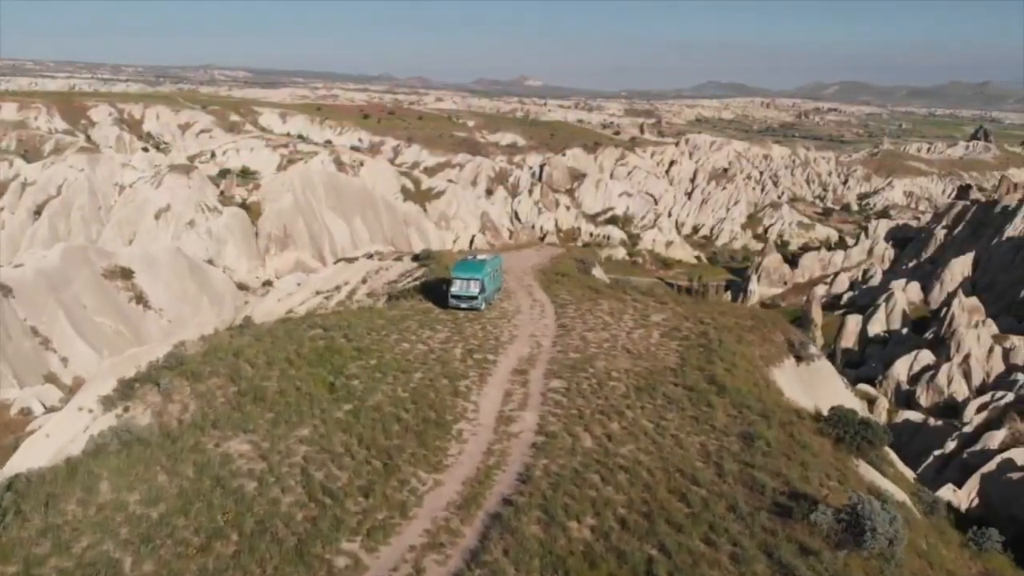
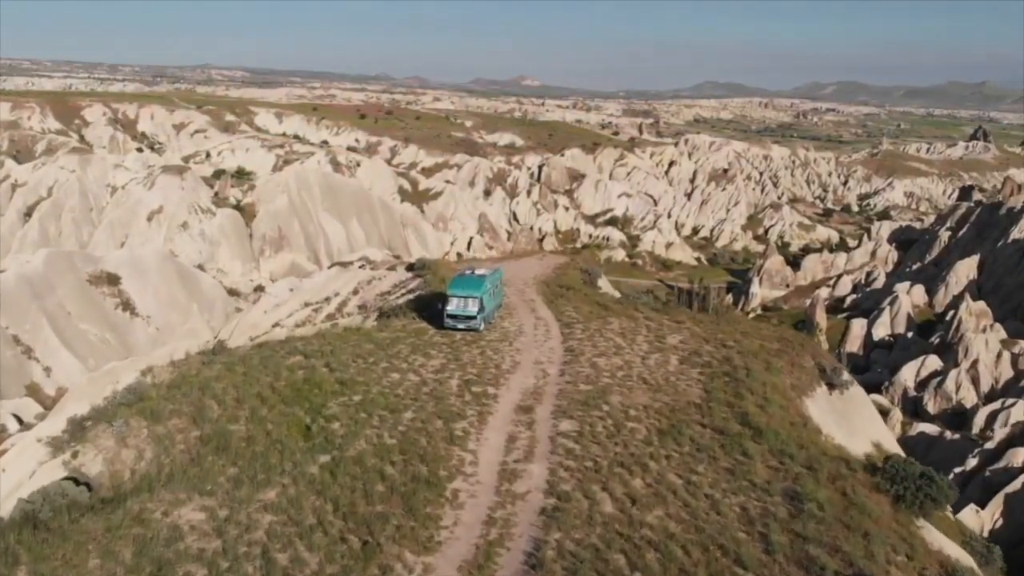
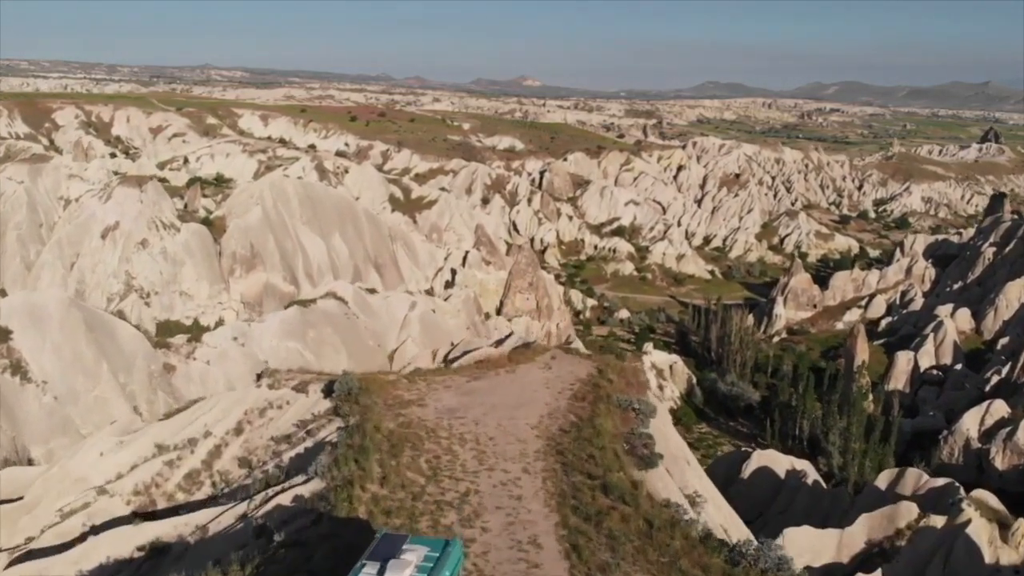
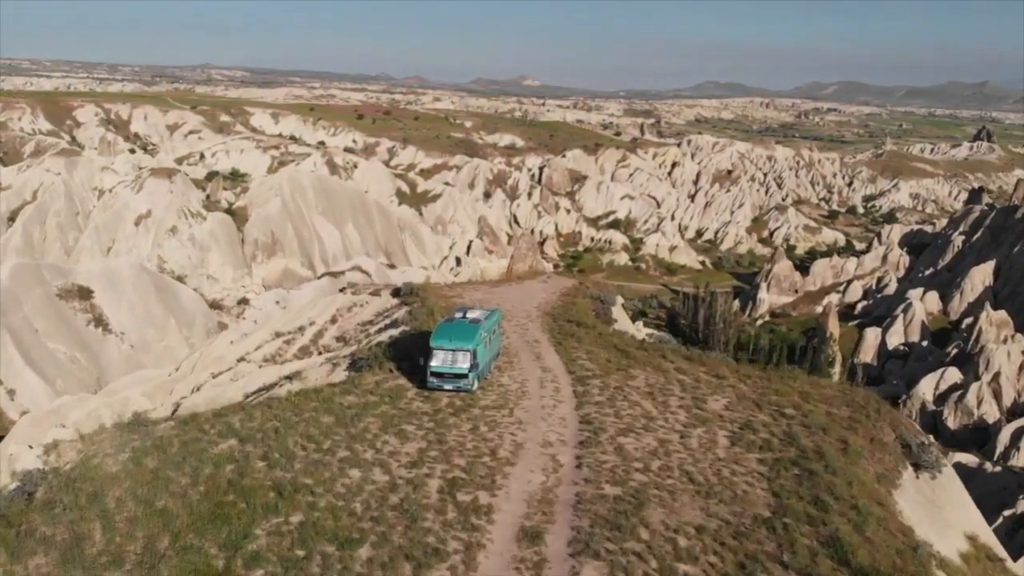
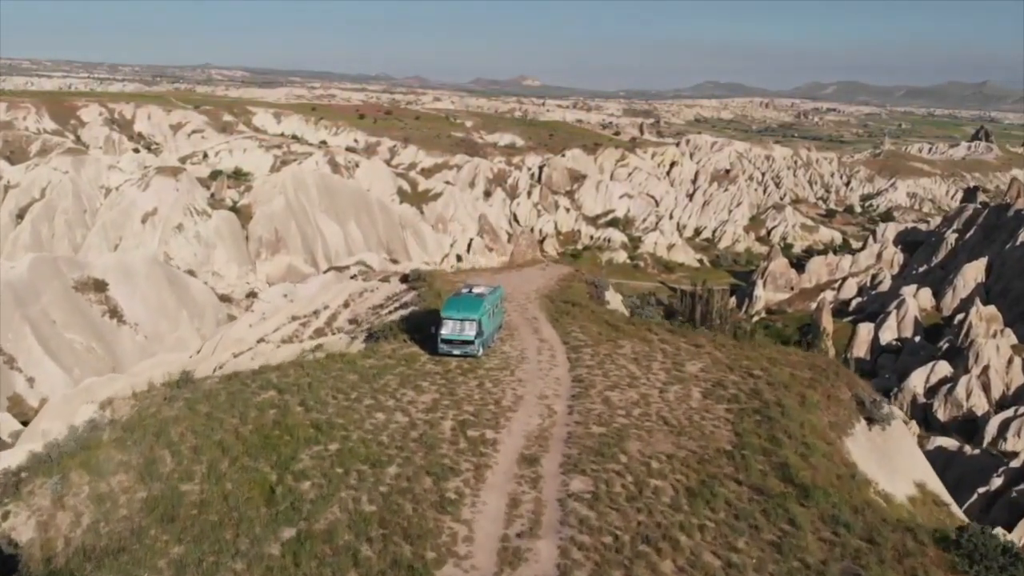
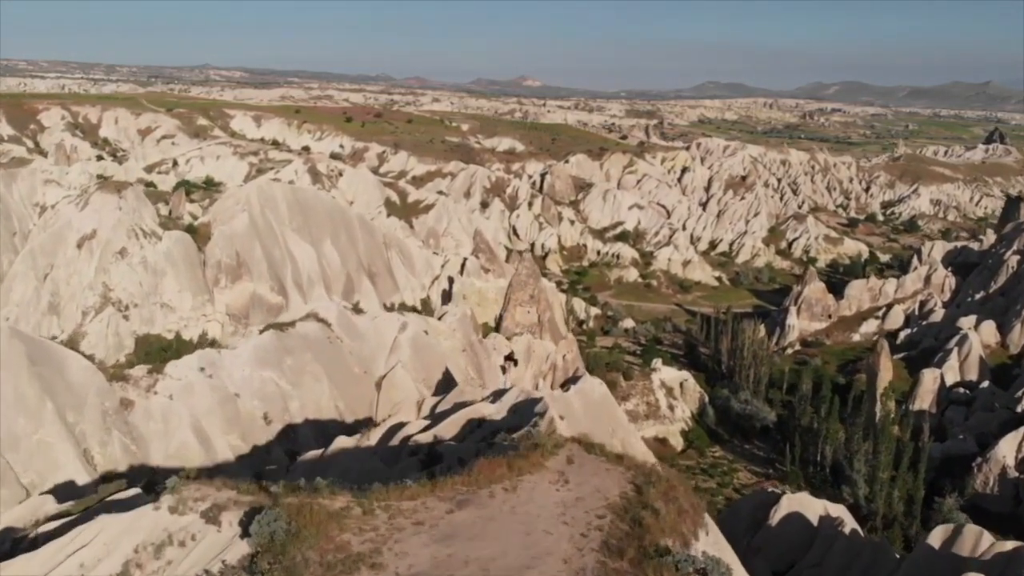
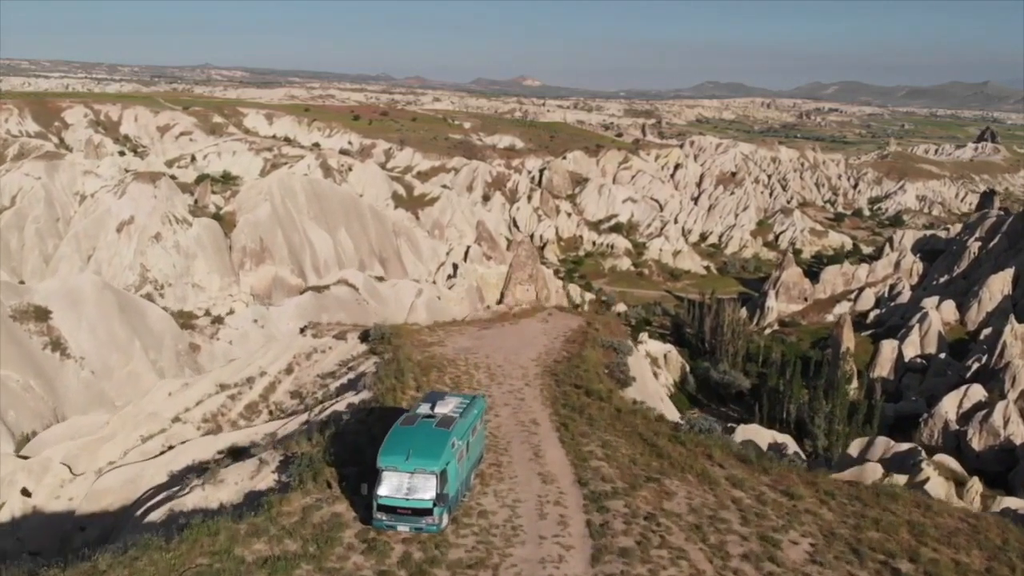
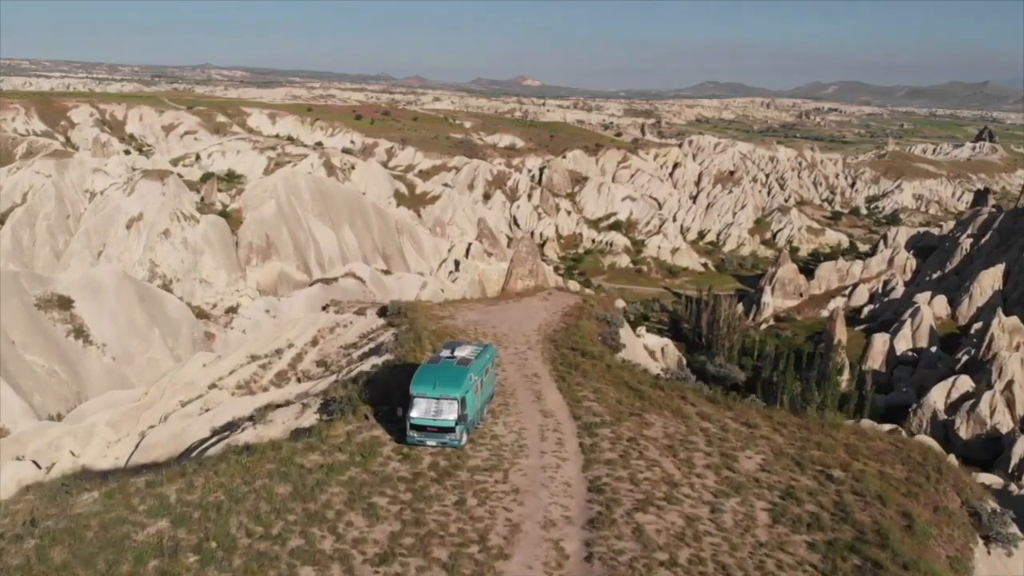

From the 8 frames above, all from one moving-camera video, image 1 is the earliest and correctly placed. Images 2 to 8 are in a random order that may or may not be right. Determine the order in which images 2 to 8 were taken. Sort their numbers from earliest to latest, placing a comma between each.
2, 5, 4, 8, 7, 3, 6
